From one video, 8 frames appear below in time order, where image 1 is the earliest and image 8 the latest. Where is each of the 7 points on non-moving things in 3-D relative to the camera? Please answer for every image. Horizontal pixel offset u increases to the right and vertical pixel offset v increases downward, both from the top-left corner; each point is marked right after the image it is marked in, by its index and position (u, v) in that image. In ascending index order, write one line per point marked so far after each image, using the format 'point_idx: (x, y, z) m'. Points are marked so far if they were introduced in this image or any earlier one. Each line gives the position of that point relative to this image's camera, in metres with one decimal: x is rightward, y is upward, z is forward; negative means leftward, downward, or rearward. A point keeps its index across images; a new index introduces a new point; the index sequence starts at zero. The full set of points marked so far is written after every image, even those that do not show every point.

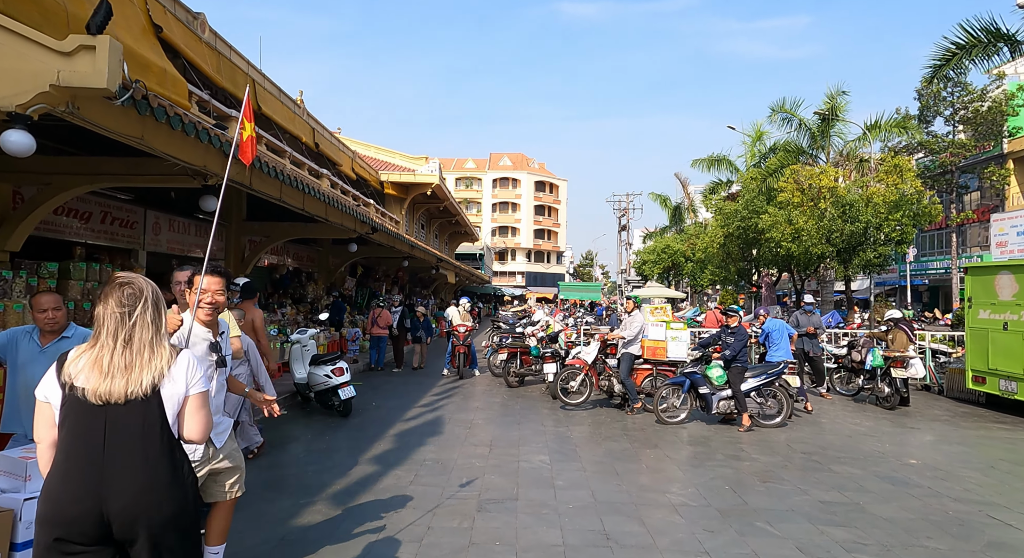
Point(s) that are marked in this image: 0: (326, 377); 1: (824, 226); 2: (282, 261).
0: (-2.3, -1.2, +7.6) m
1: (+8.8, +1.5, +17.6) m
2: (-5.0, +0.4, +13.8) m
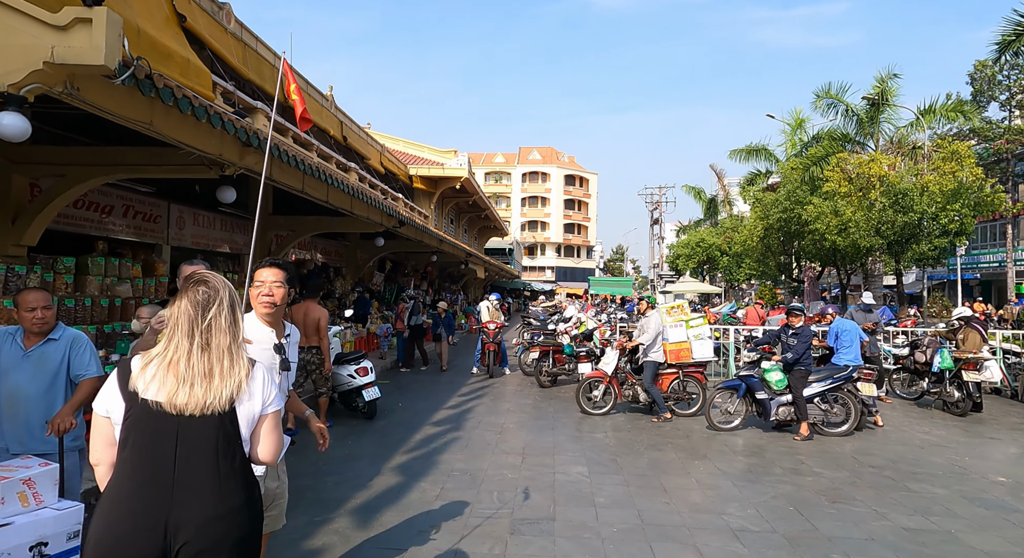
0: (-1.9, -1.1, +7.2) m
1: (+9.6, +1.6, +16.7) m
2: (-4.4, +0.5, +13.5) m
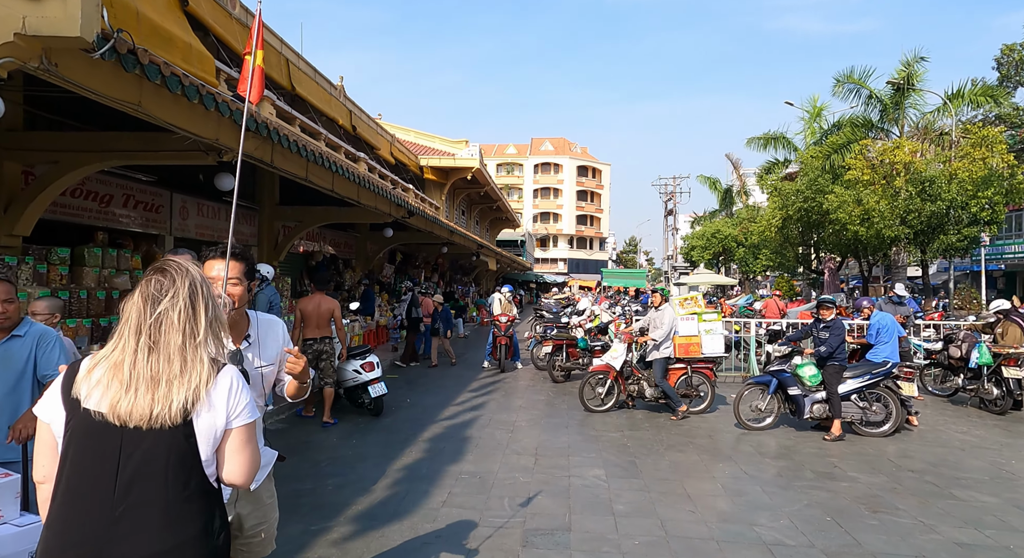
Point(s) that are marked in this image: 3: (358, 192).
0: (-1.7, -1.0, +6.9) m
1: (+9.9, +1.9, +16.1) m
2: (-4.1, +0.7, +13.3) m
3: (-2.4, +1.4, +9.8) m
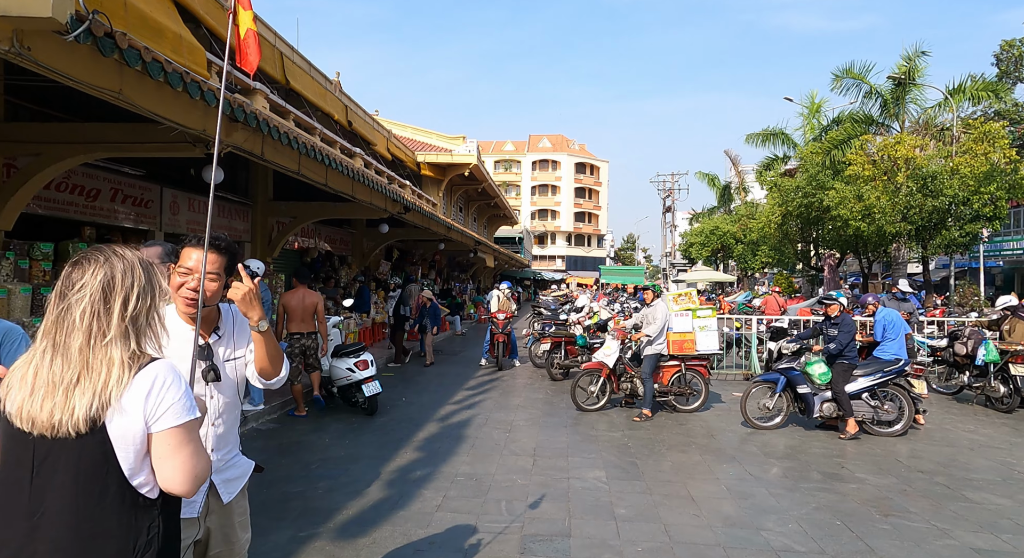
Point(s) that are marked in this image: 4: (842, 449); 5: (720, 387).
0: (-1.8, -1.0, +6.7) m
1: (+9.9, +2.0, +16.0) m
2: (-4.1, +0.7, +13.1) m
3: (-2.5, +1.4, +9.6) m
4: (+3.1, -1.6, +6.0) m
5: (+3.2, -1.7, +9.7) m
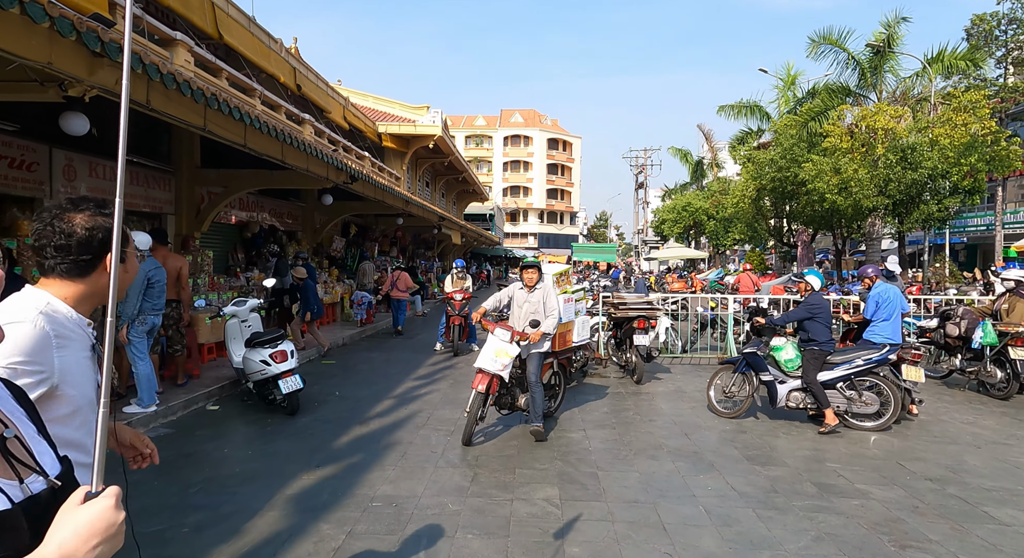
0: (-2.3, -0.8, +5.7) m
1: (+8.9, +2.6, +15.3) m
2: (-4.9, +1.2, +11.9) m
3: (-3.1, +1.7, +8.4) m
4: (+2.7, -1.4, +5.2) m
5: (+2.6, -1.3, +8.9) m
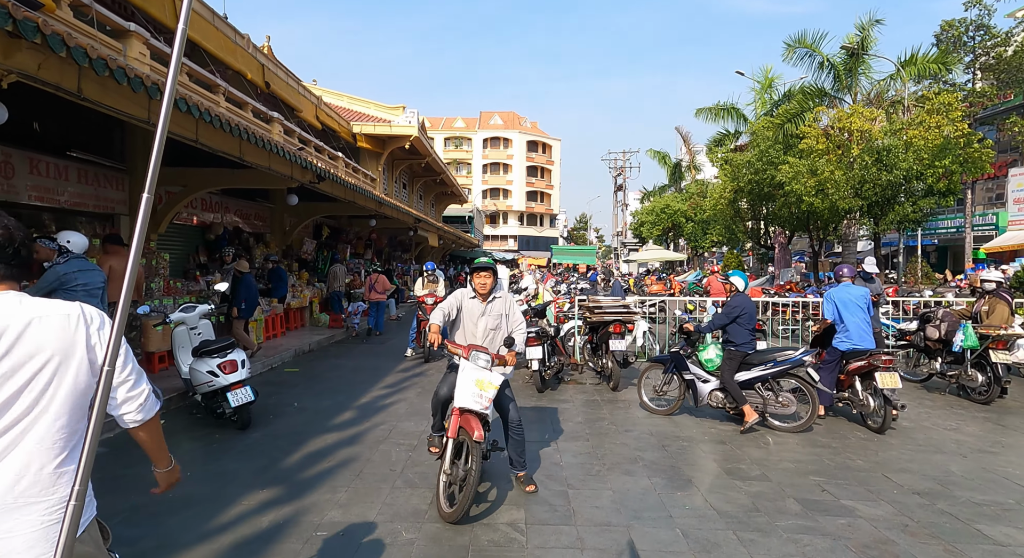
0: (-2.5, -0.8, +5.3) m
1: (+8.4, +2.5, +15.3) m
2: (-5.4, +1.1, +11.4) m
3: (-3.5, +1.7, +8.0) m
4: (+2.4, -1.4, +5.0) m
5: (+2.2, -1.4, +8.7) m
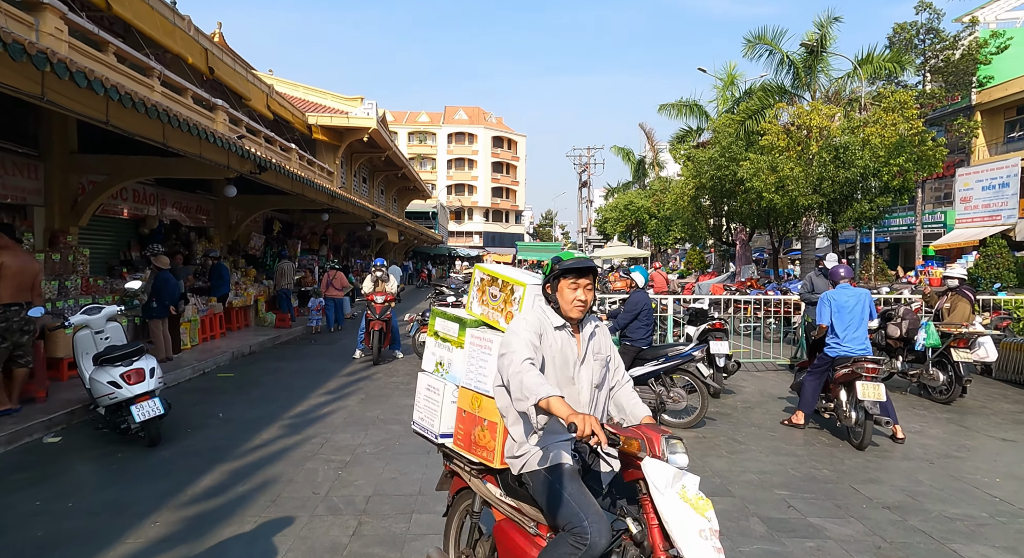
0: (-3.0, -0.8, +4.7) m
1: (+7.4, +2.6, +15.2) m
2: (-6.2, +1.1, +10.6) m
3: (-4.0, +1.7, +7.4) m
4: (+2.0, -1.4, +4.6) m
5: (+1.6, -1.3, +8.3) m
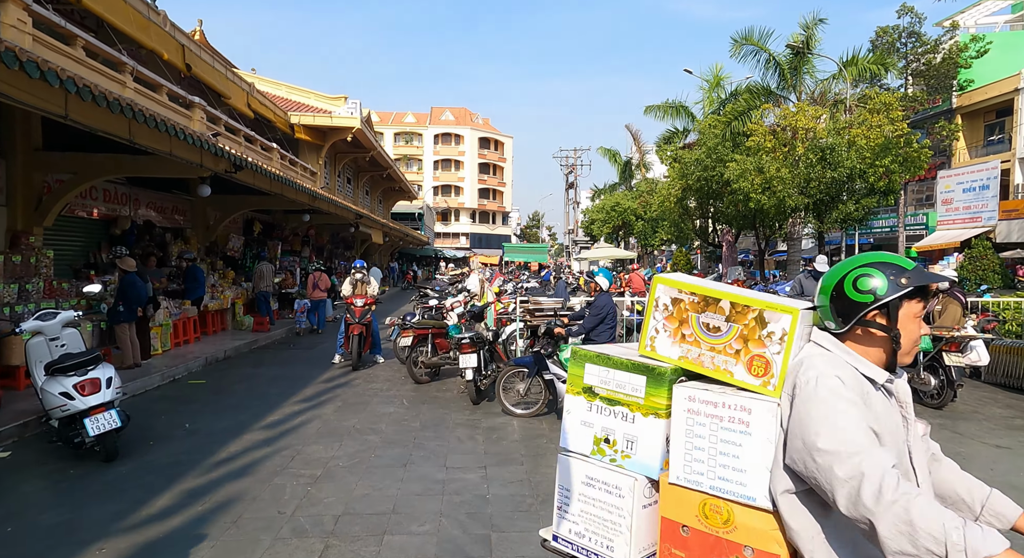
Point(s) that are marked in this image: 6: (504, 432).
0: (-3.1, -0.8, +4.4) m
1: (+7.0, +2.6, +15.2) m
2: (-6.4, +1.1, +10.3) m
3: (-4.2, +1.7, +7.0) m
4: (+1.8, -1.5, +4.4) m
5: (+1.4, -1.4, +8.1) m
6: (-0.1, -1.4, +5.7) m
